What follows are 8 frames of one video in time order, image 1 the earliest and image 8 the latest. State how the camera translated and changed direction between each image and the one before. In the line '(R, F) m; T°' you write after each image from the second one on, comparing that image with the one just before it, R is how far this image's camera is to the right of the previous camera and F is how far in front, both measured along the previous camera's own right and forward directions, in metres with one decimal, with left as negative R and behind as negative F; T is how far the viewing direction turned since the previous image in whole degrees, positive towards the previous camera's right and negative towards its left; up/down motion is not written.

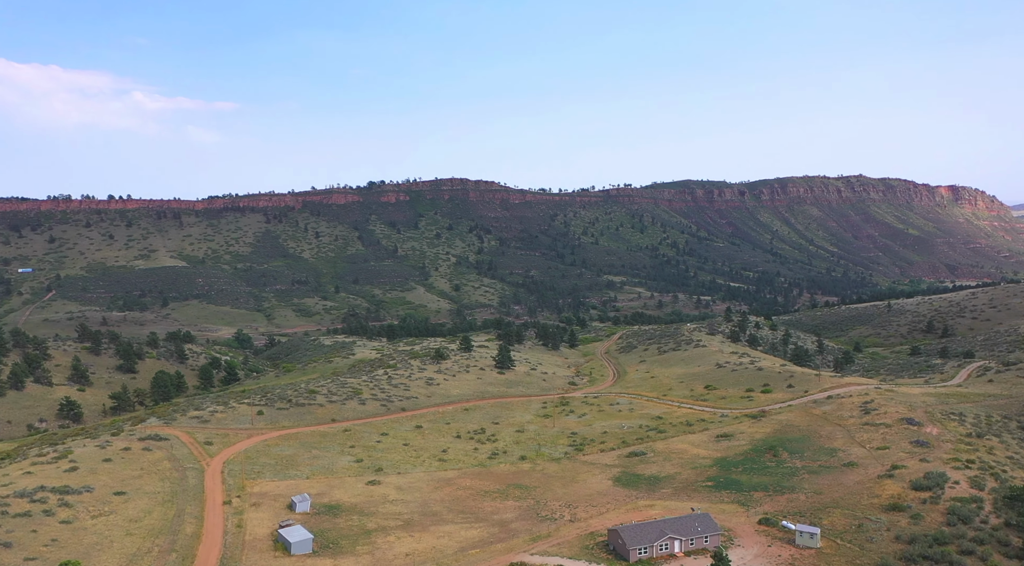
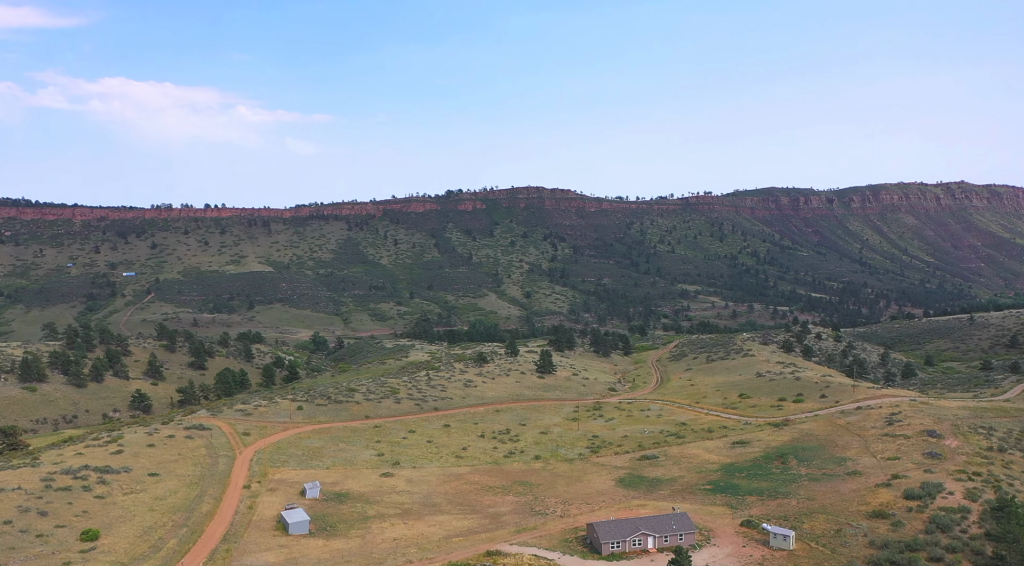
(+6.8, -2.9) m; -7°
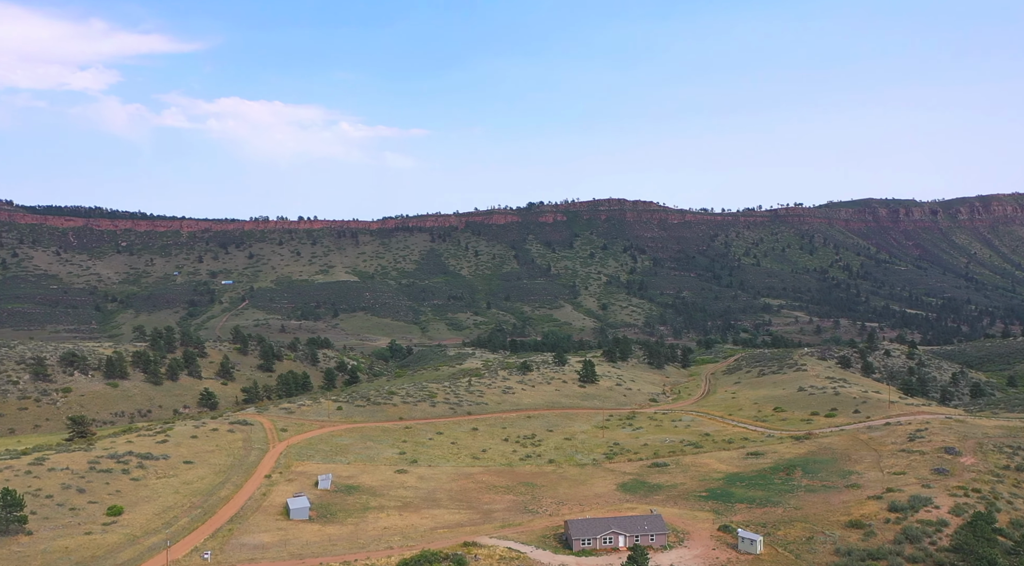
(+7.9, -3.2) m; -7°
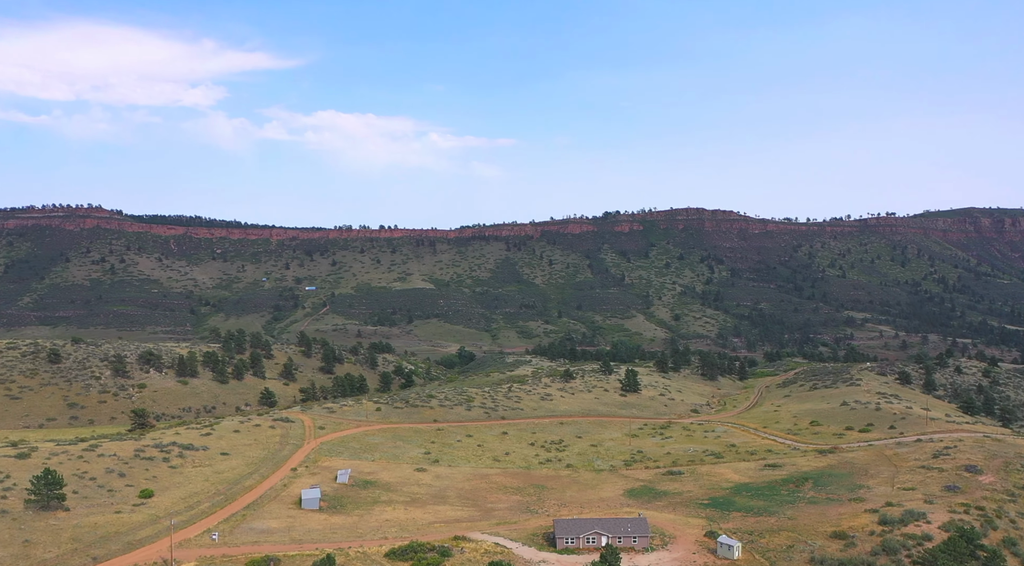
(+7.1, -2.7) m; -7°
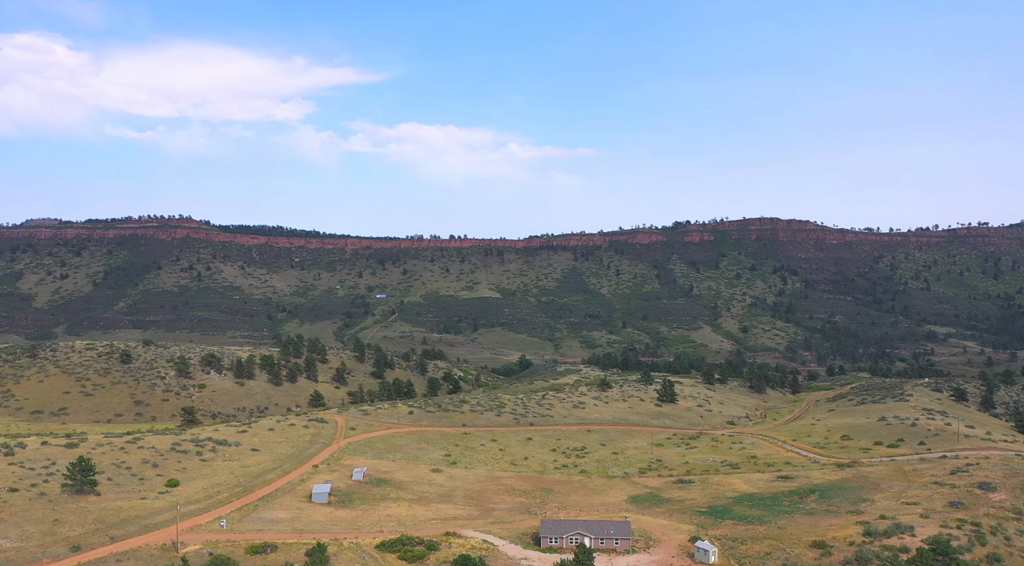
(+7.0, -2.5) m; -6°
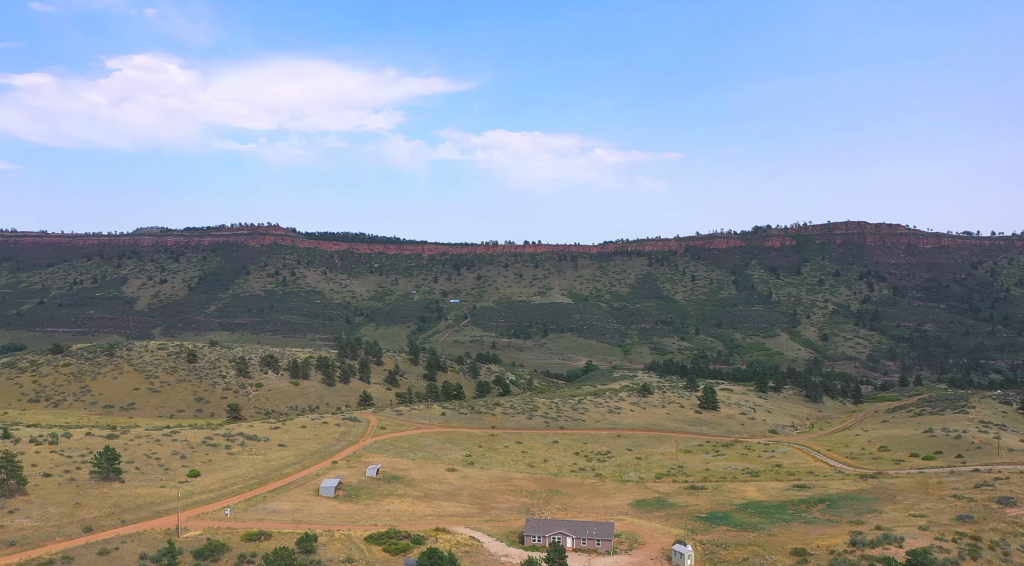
(+8.1, -1.1) m; -7°
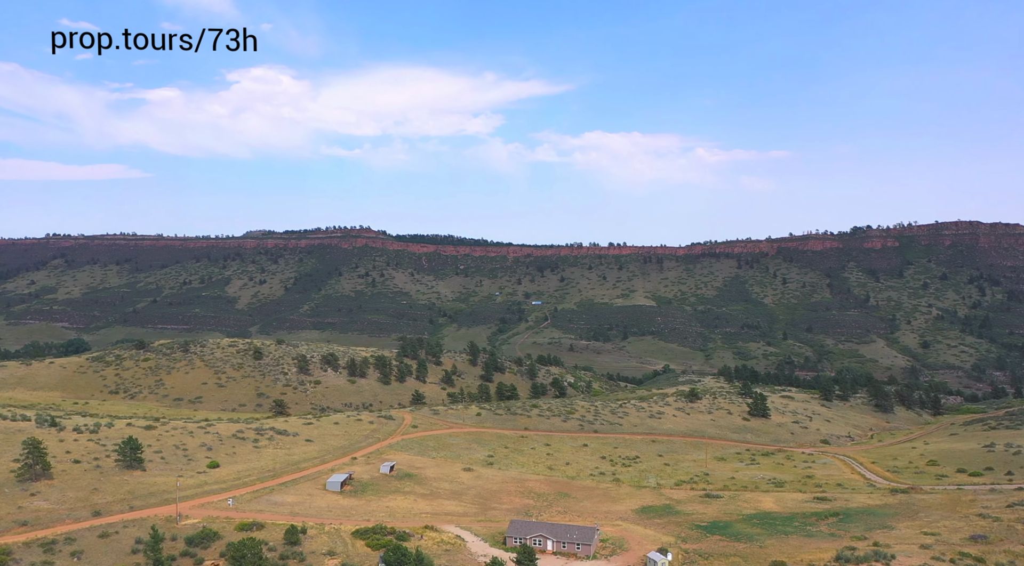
(+9.1, +0.5) m; -8°
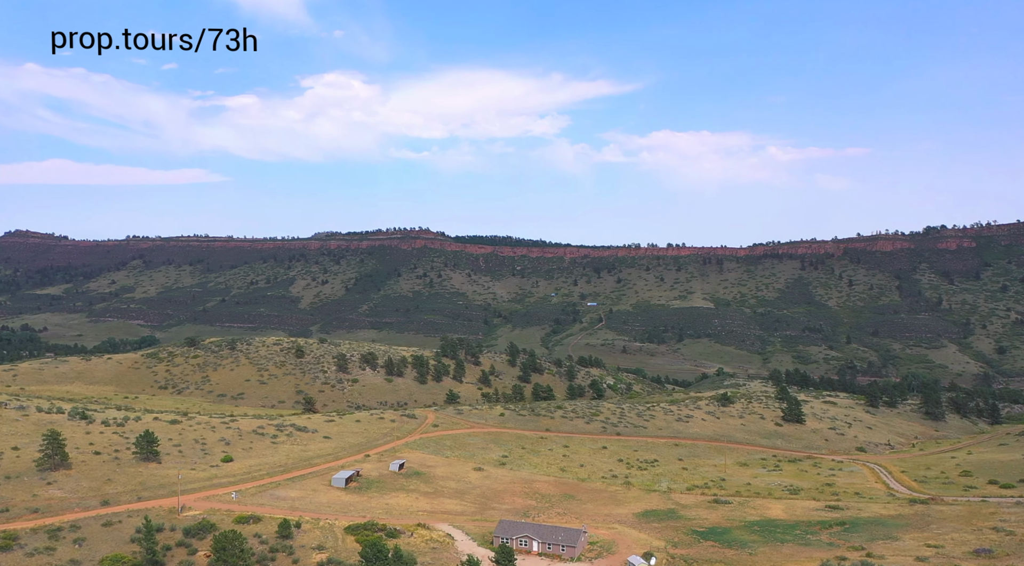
(+6.2, +0.4) m; -5°
